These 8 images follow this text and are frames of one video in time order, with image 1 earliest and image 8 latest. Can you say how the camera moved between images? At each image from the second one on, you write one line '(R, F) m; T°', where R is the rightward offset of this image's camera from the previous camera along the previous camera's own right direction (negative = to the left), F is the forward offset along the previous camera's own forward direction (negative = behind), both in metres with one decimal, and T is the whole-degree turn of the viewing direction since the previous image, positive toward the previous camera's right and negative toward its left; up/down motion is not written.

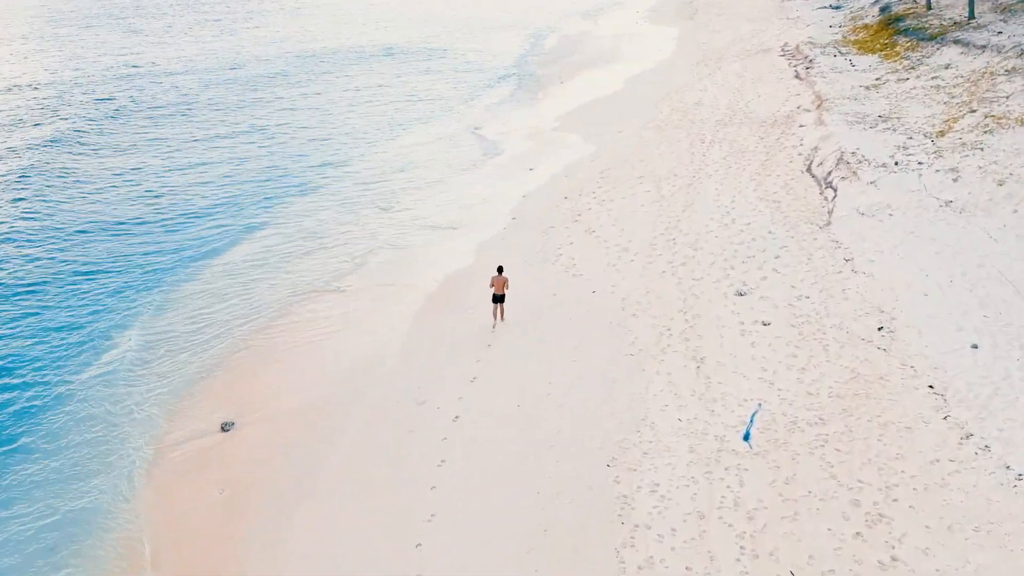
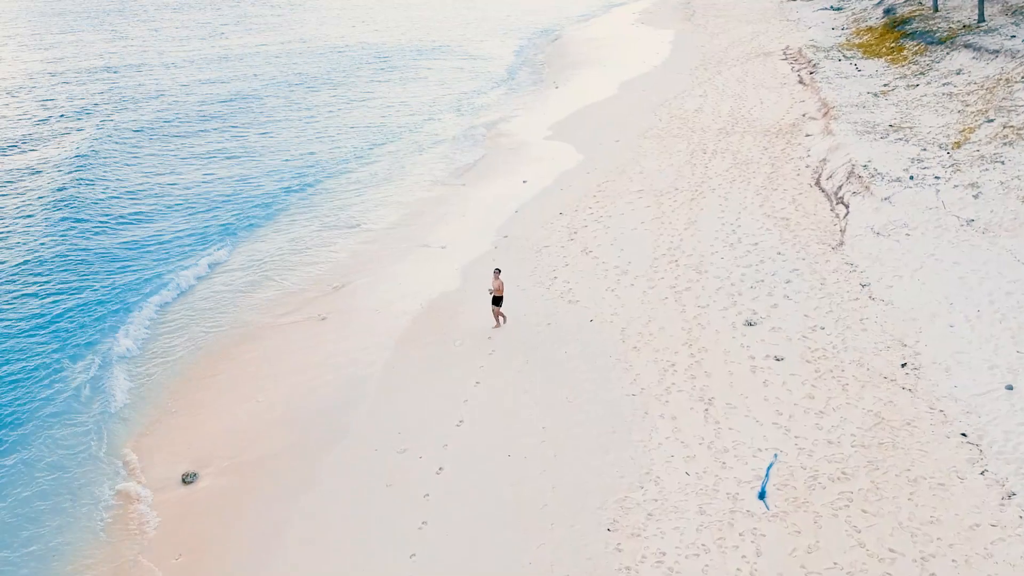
(+0.1, +1.3) m; 0°
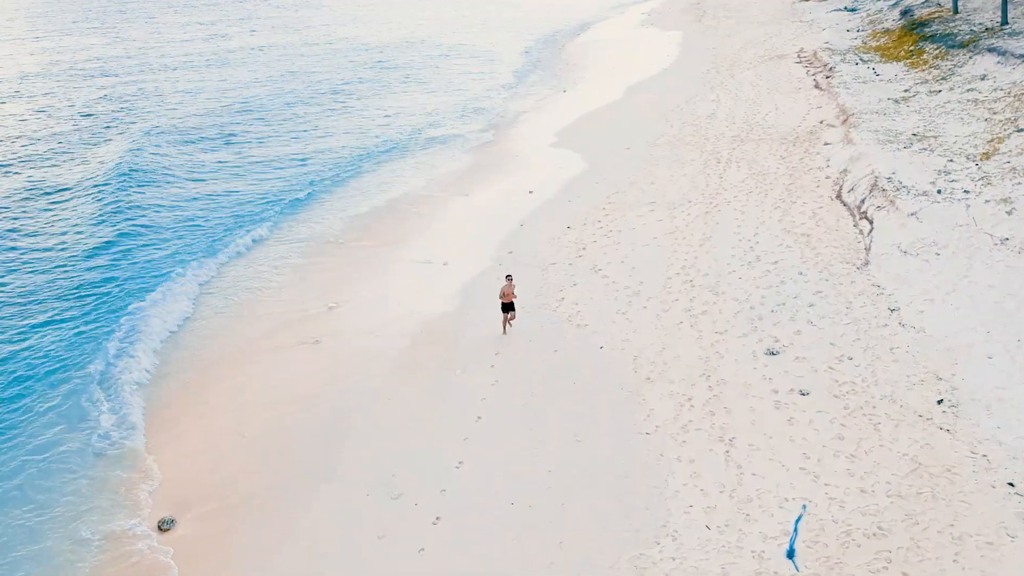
(0.0, +1.0) m; 0°
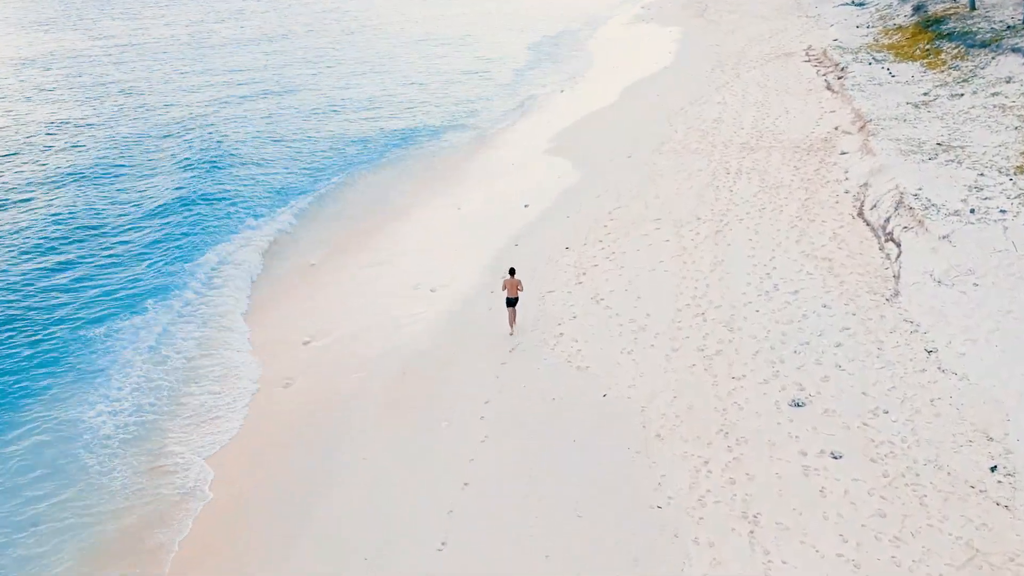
(+0.1, +1.7) m; 0°
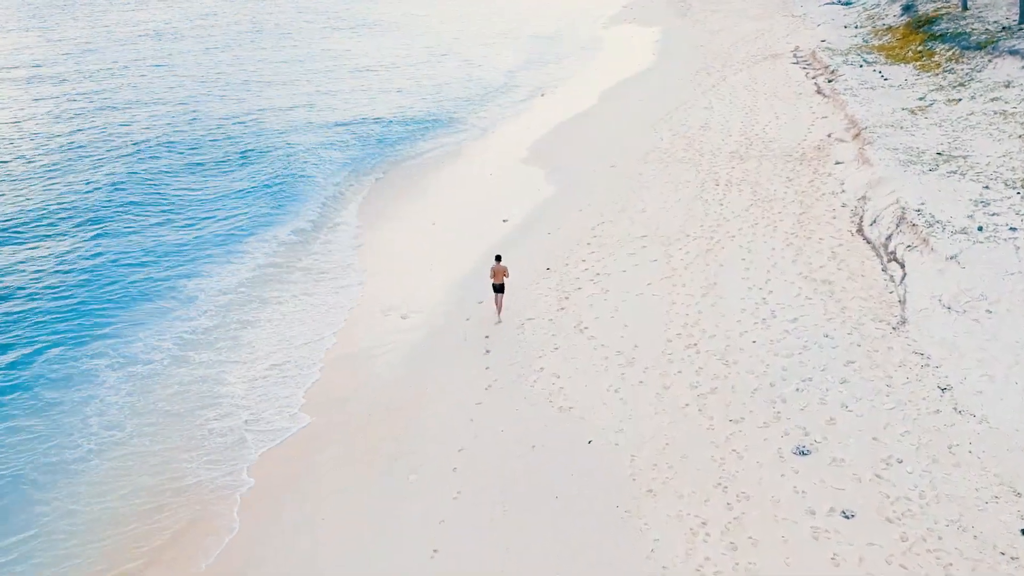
(+0.1, +1.3) m; +1°
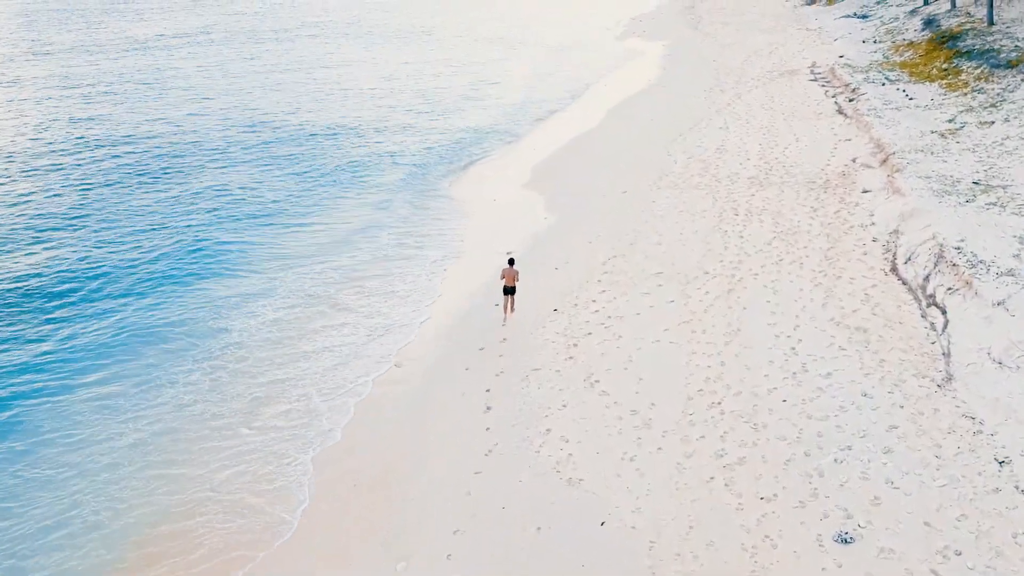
(0.0, +1.4) m; 0°
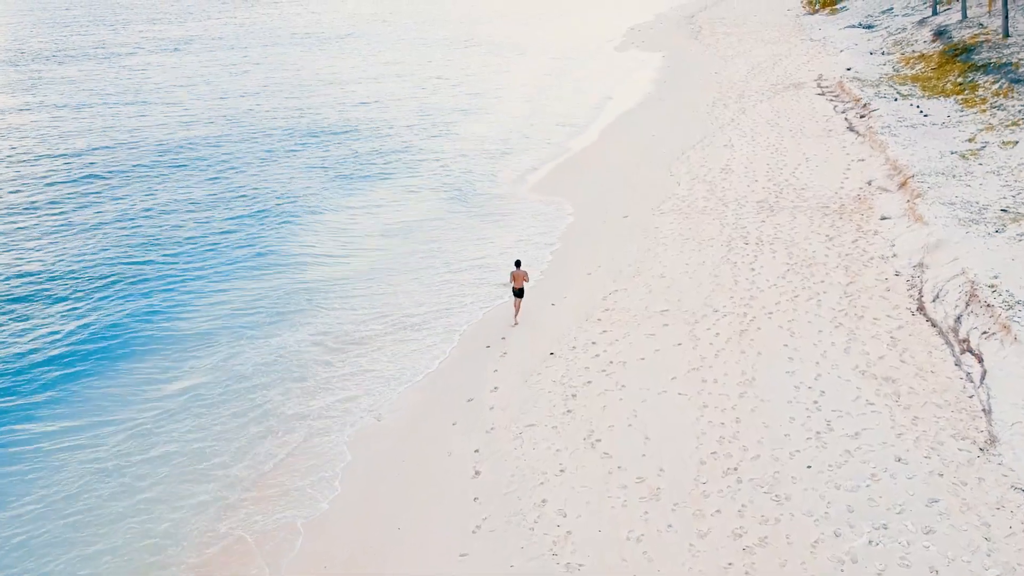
(+0.1, +1.4) m; 0°
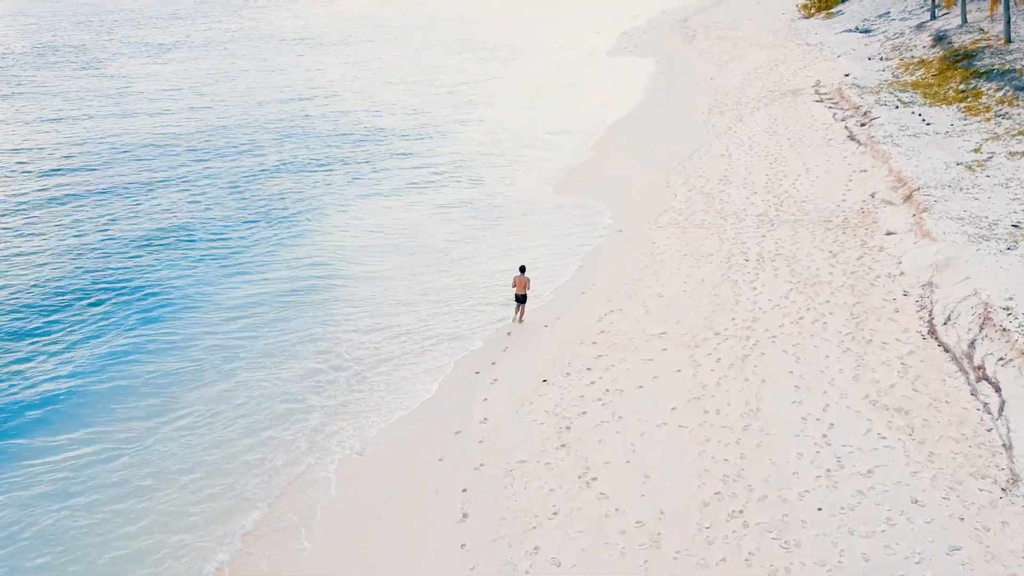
(0.0, +0.8) m; 0°
